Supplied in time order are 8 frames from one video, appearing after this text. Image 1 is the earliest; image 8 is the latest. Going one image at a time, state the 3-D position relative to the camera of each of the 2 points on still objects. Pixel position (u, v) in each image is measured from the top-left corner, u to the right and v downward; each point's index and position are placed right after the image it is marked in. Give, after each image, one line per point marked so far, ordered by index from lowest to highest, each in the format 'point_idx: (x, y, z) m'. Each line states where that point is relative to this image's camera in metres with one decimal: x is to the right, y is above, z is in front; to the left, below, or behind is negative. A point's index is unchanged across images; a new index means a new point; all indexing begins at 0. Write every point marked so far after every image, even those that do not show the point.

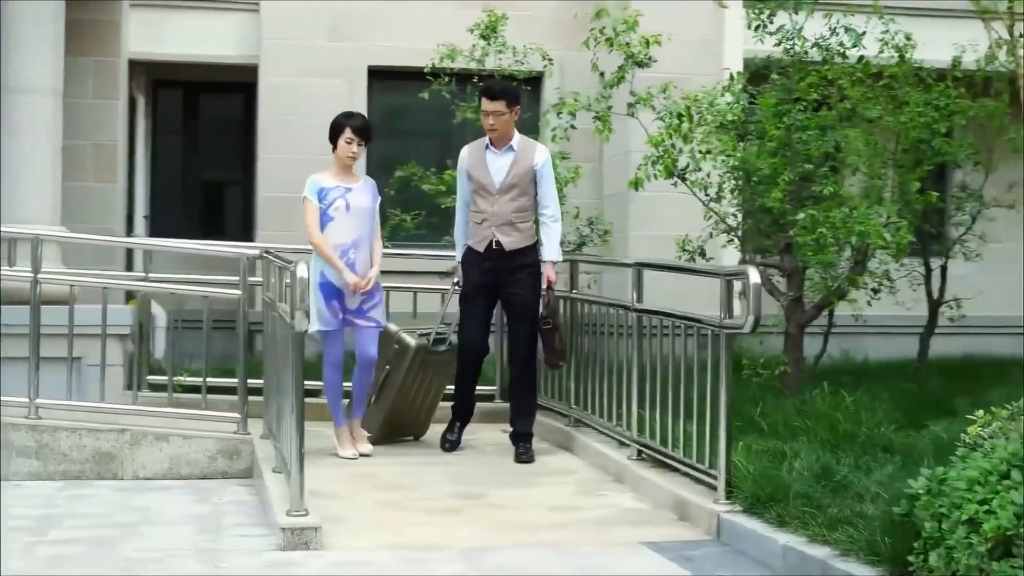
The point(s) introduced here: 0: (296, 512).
0: (-0.7, -0.7, +5.1) m
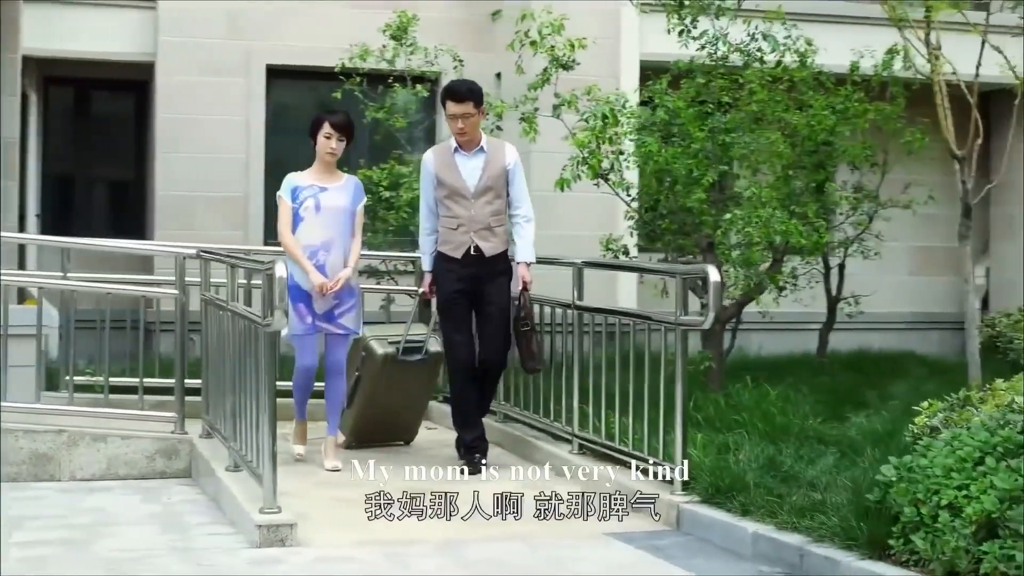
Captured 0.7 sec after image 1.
0: (-0.8, -0.7, +5.1) m
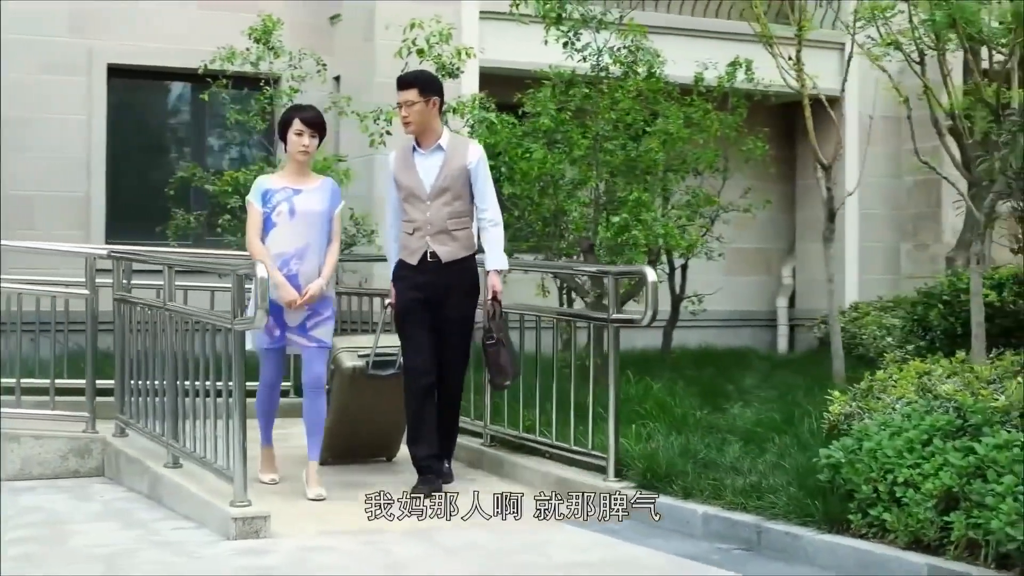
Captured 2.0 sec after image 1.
0: (-0.9, -0.7, +5.3) m
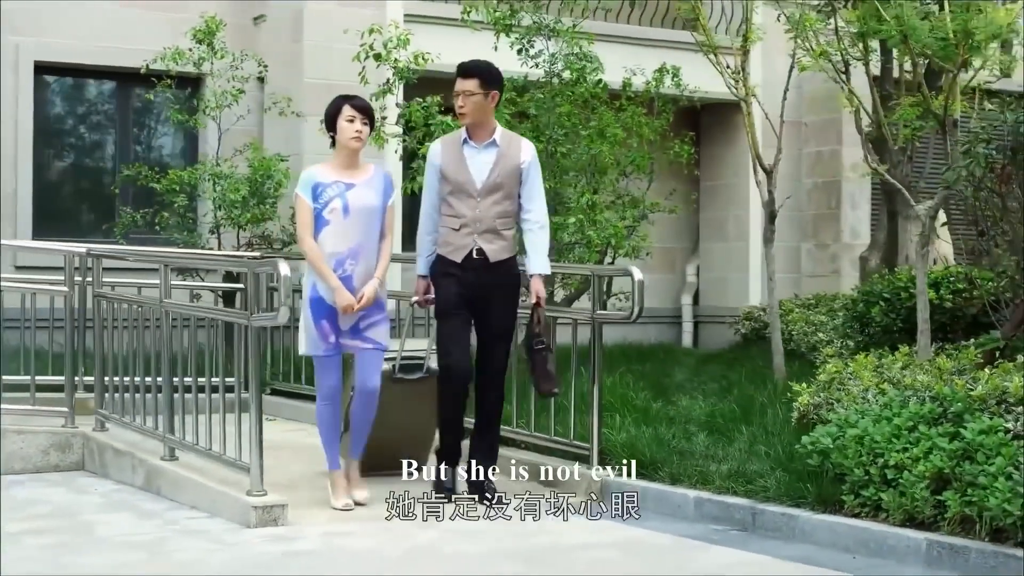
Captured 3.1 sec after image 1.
0: (-0.9, -0.7, +5.5) m
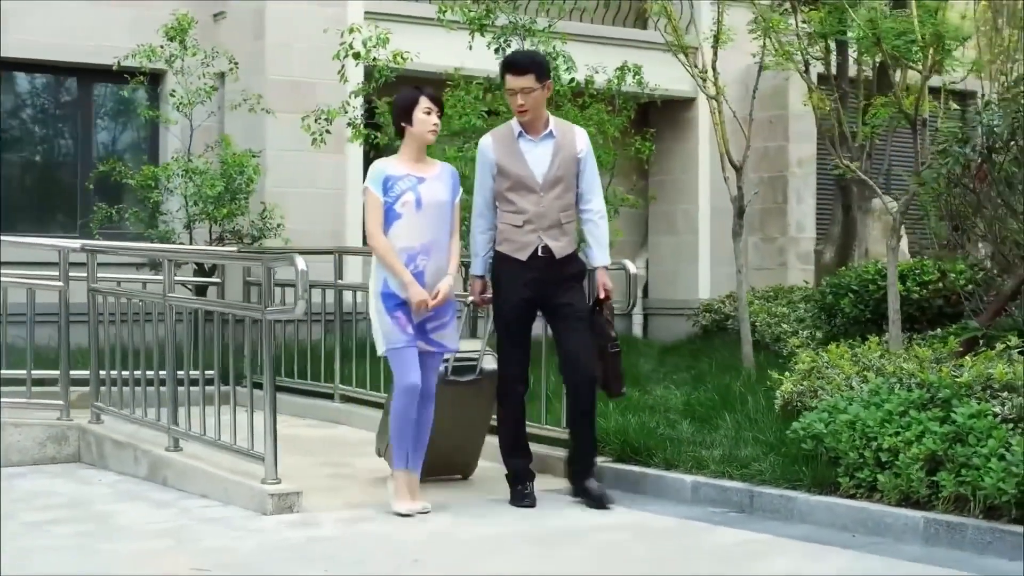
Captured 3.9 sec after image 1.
0: (-0.8, -0.7, +5.7) m
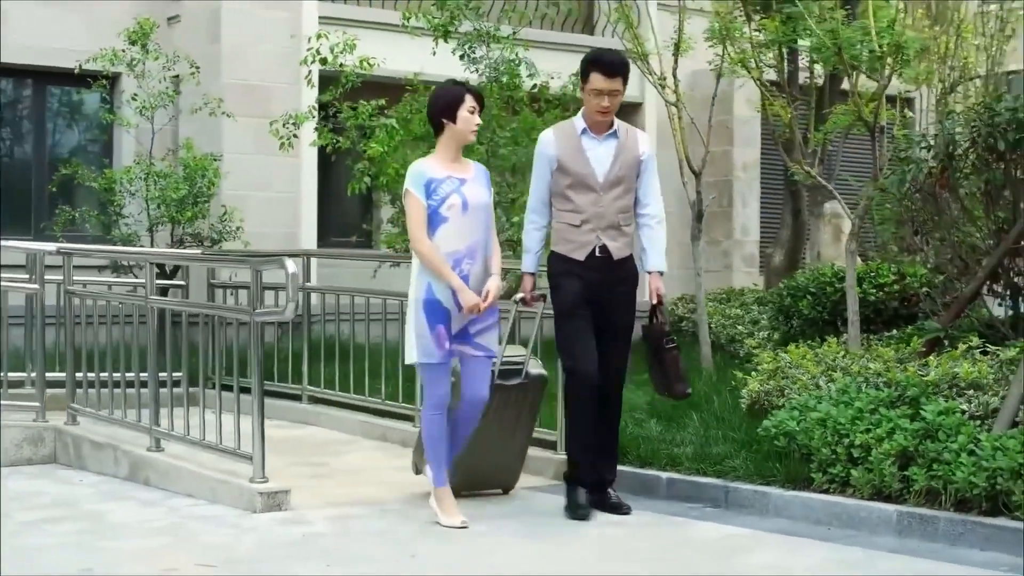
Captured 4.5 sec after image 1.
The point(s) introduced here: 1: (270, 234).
0: (-0.9, -0.7, +5.8) m
1: (-1.7, +0.4, +11.6) m
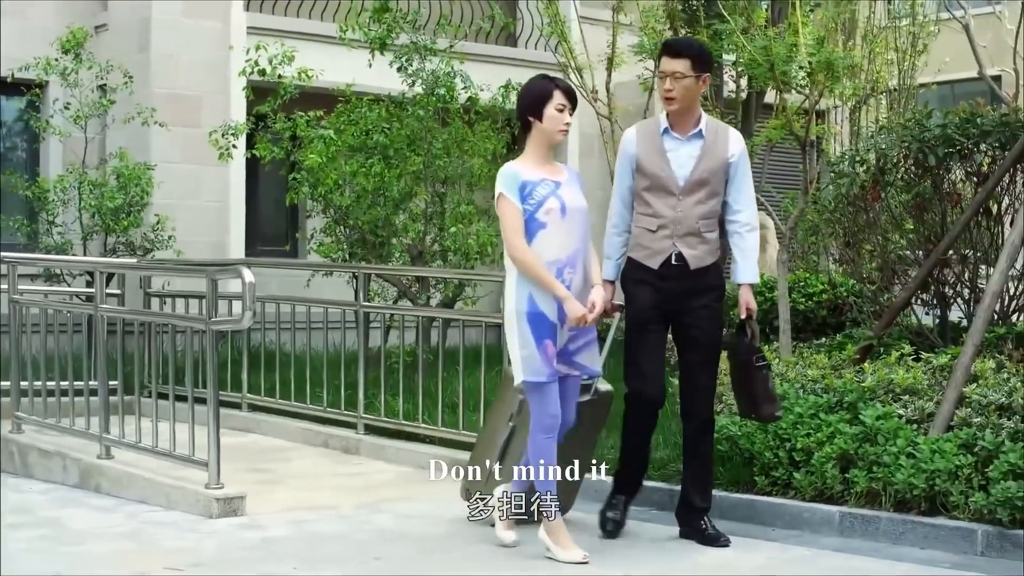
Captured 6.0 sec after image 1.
0: (-1.1, -0.7, +5.9) m
1: (-2.2, +0.3, +11.6) m
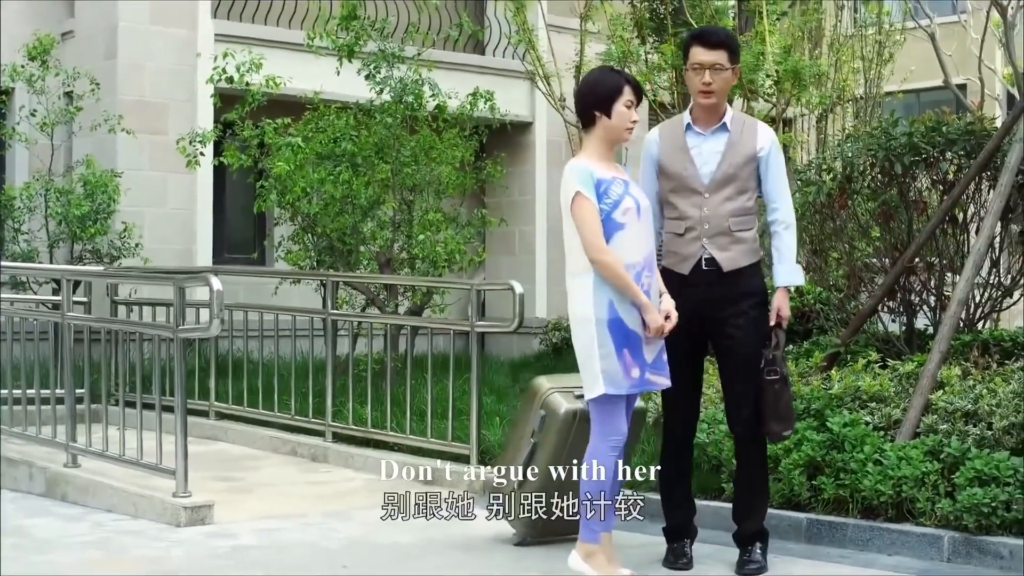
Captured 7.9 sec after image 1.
0: (-1.2, -0.7, +5.8) m
1: (-2.5, +0.3, +11.6) m
